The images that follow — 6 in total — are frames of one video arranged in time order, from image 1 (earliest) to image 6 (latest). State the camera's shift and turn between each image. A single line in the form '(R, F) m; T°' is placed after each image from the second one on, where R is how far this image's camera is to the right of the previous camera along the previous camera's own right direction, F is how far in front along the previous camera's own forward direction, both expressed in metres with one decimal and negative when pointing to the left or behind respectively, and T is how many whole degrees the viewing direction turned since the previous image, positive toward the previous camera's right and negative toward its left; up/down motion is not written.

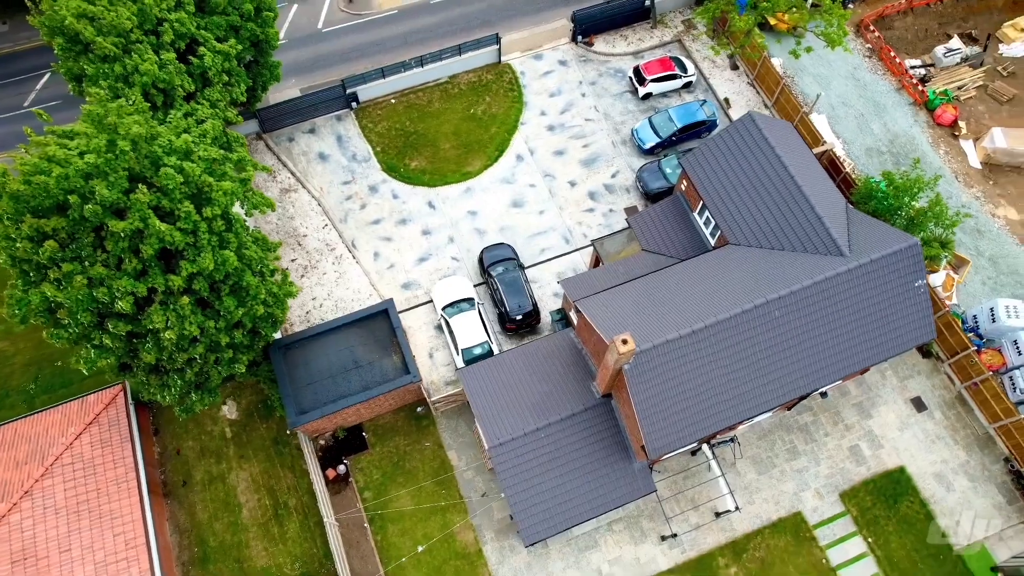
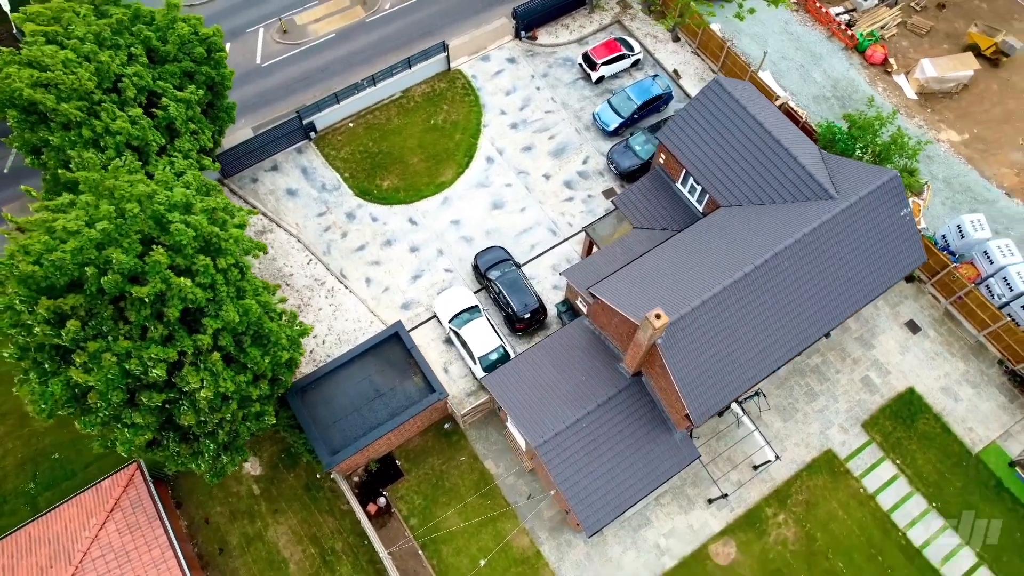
(-2.5, +0.1) m; +5°
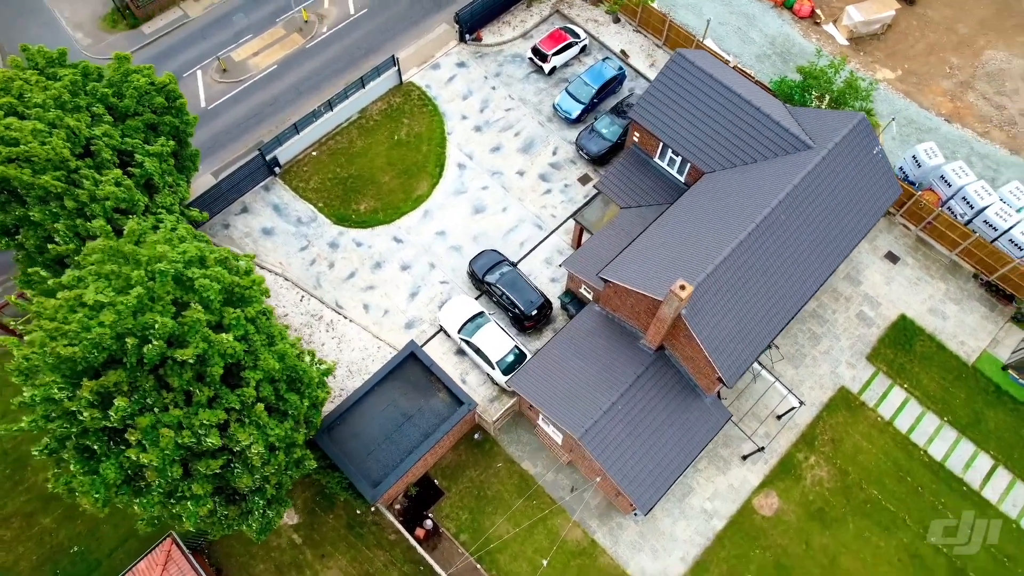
(-2.4, +0.1) m; +5°
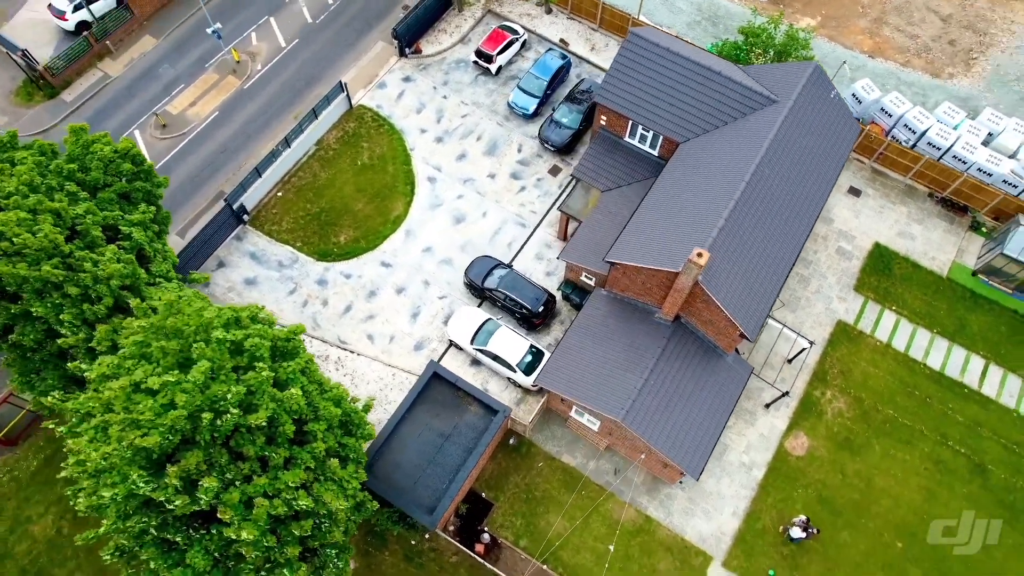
(-2.7, +0.1) m; +5°
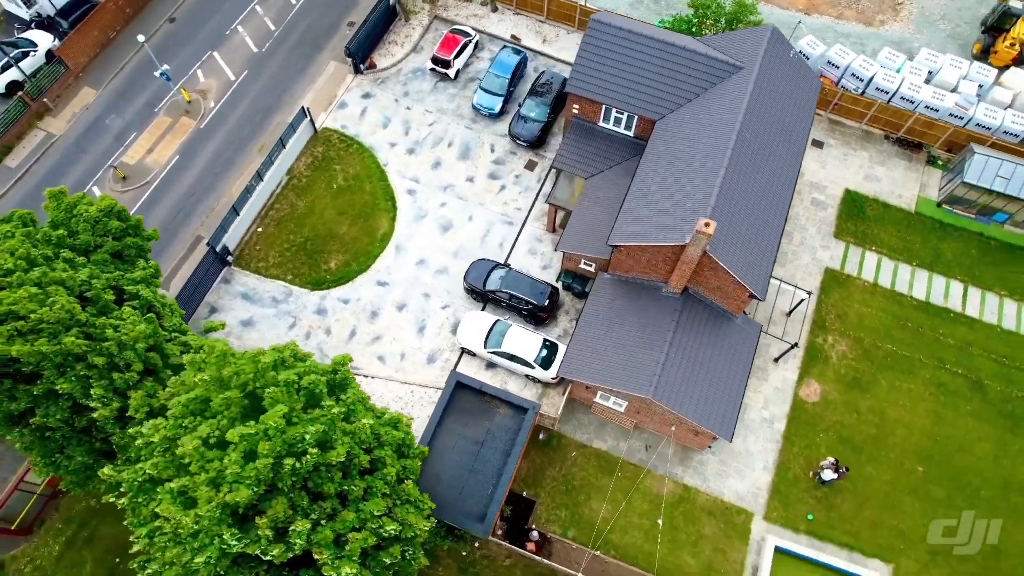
(-2.2, 0.0) m; +4°
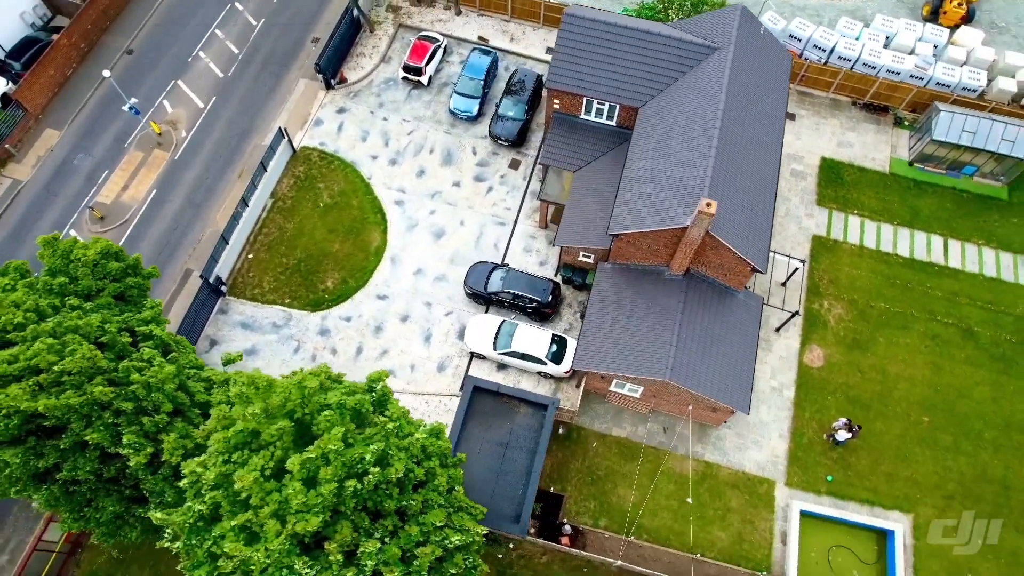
(-1.5, 0.0) m; +3°
